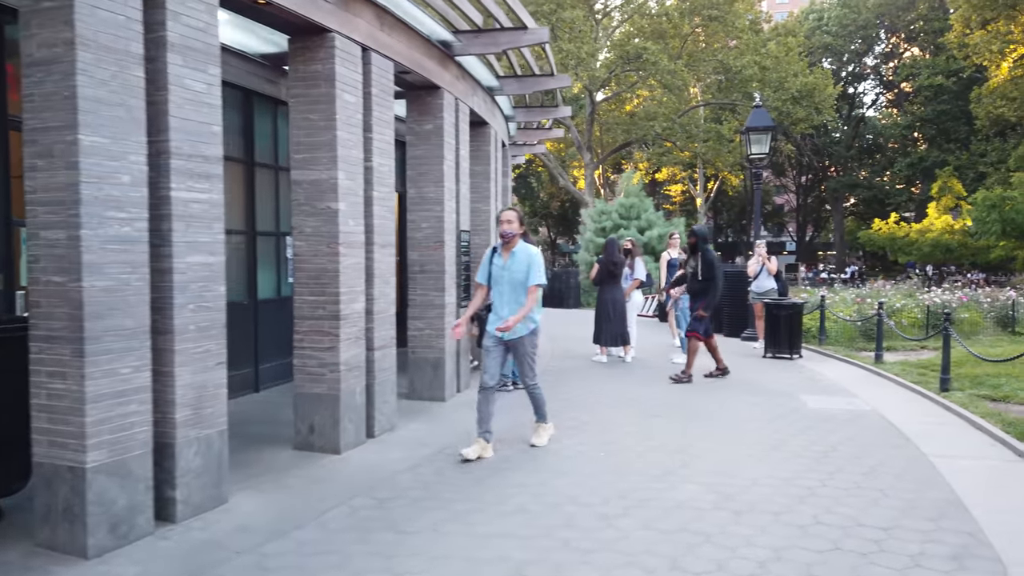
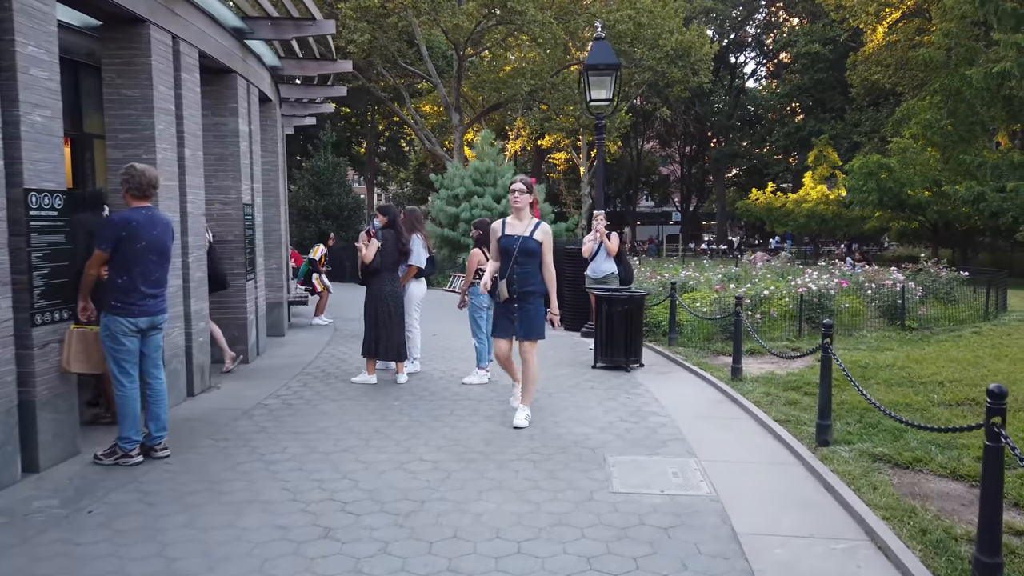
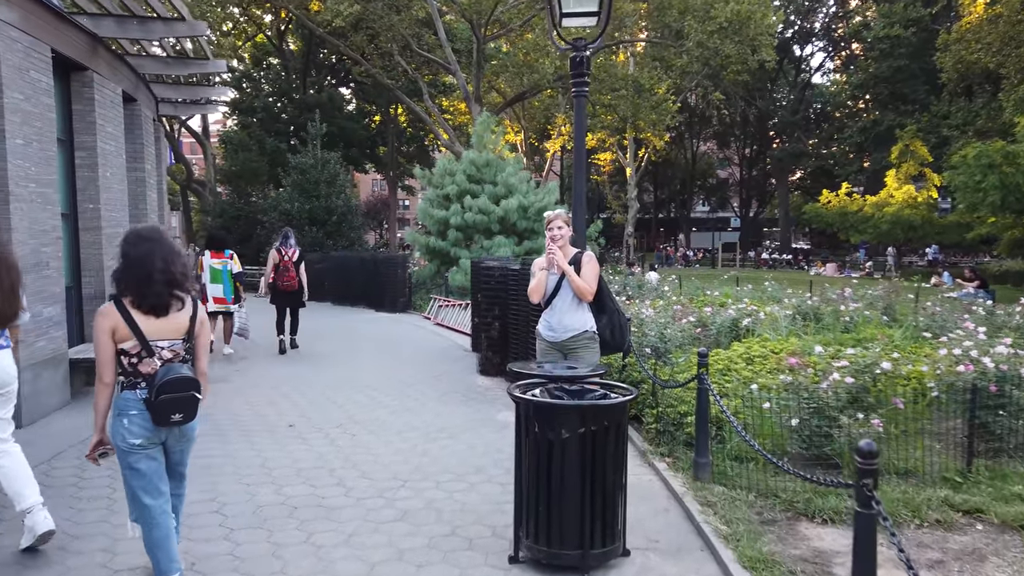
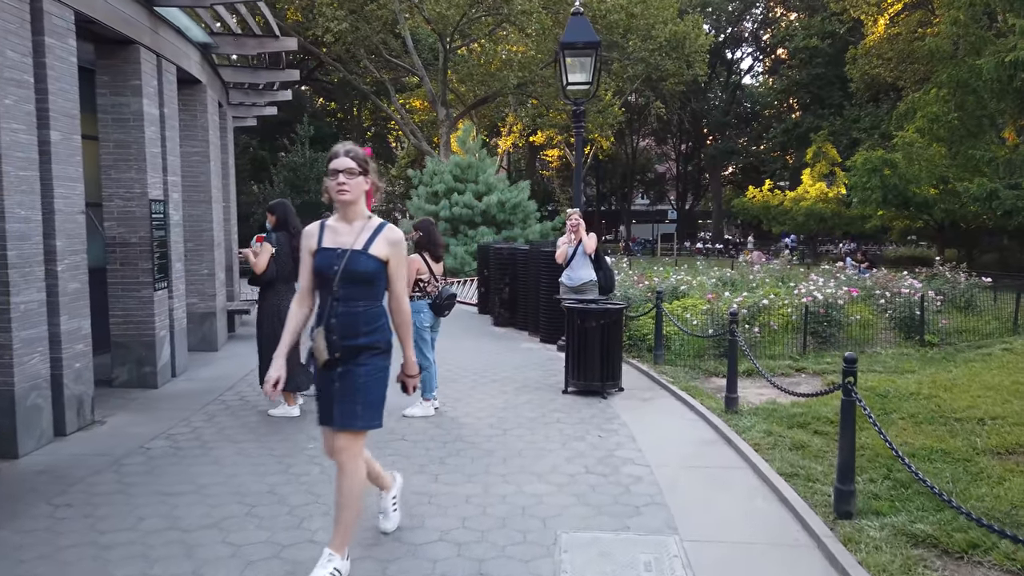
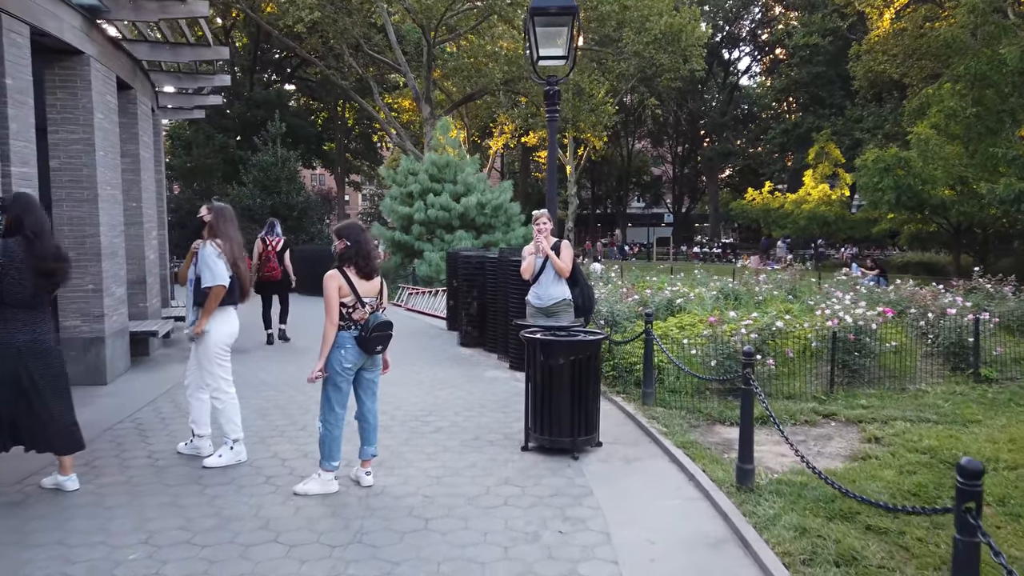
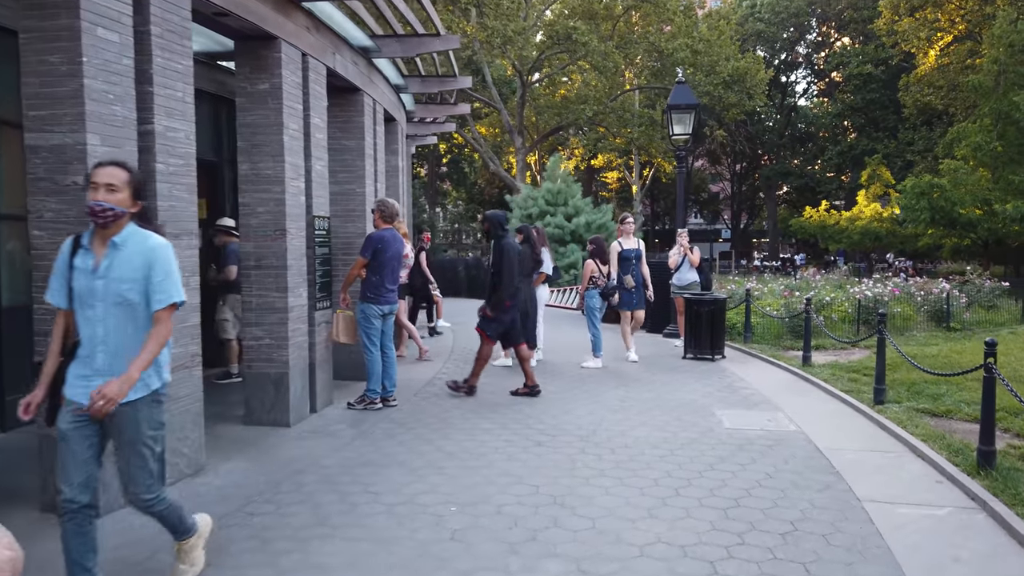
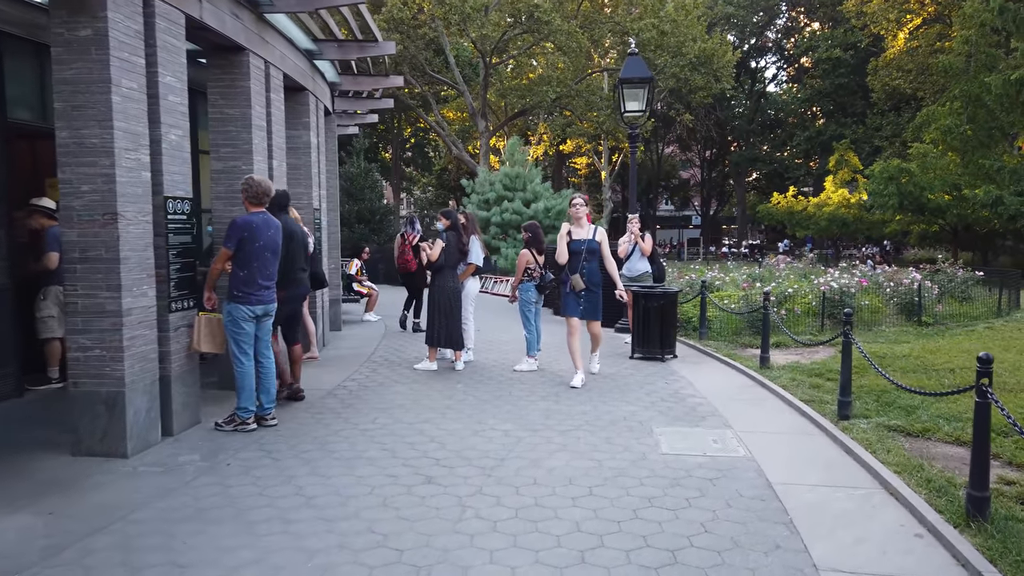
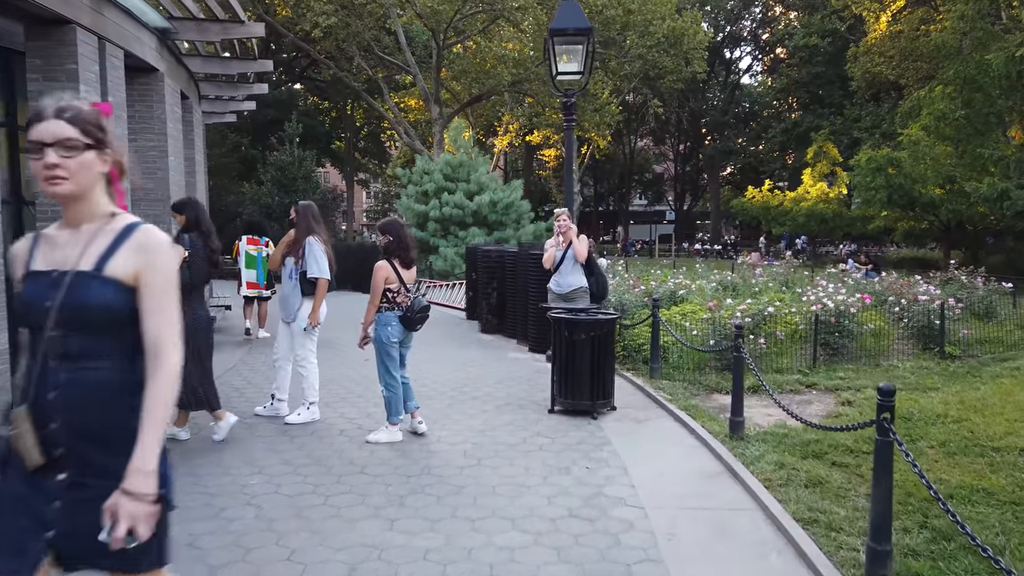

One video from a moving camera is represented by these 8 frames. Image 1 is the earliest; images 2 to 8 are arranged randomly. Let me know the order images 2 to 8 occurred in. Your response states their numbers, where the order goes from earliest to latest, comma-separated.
6, 7, 2, 4, 8, 5, 3
